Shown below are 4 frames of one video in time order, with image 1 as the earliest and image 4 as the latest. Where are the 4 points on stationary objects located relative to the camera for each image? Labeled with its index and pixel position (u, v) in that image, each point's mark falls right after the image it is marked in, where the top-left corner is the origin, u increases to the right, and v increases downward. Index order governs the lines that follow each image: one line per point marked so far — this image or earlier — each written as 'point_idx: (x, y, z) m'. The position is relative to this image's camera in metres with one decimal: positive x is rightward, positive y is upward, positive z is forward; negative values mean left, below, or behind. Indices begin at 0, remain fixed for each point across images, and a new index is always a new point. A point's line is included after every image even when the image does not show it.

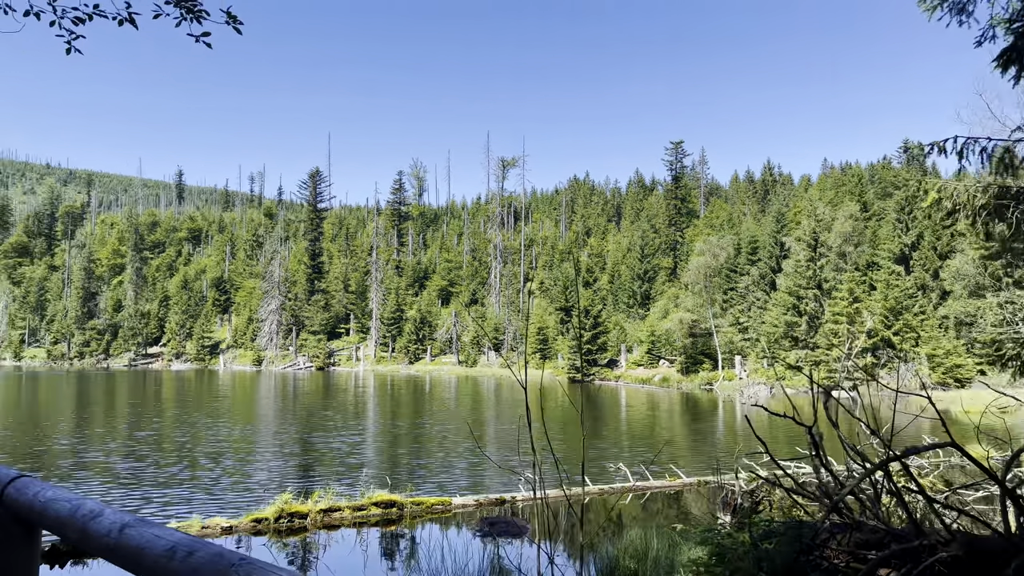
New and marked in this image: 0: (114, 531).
0: (-0.9, -0.5, +1.7) m
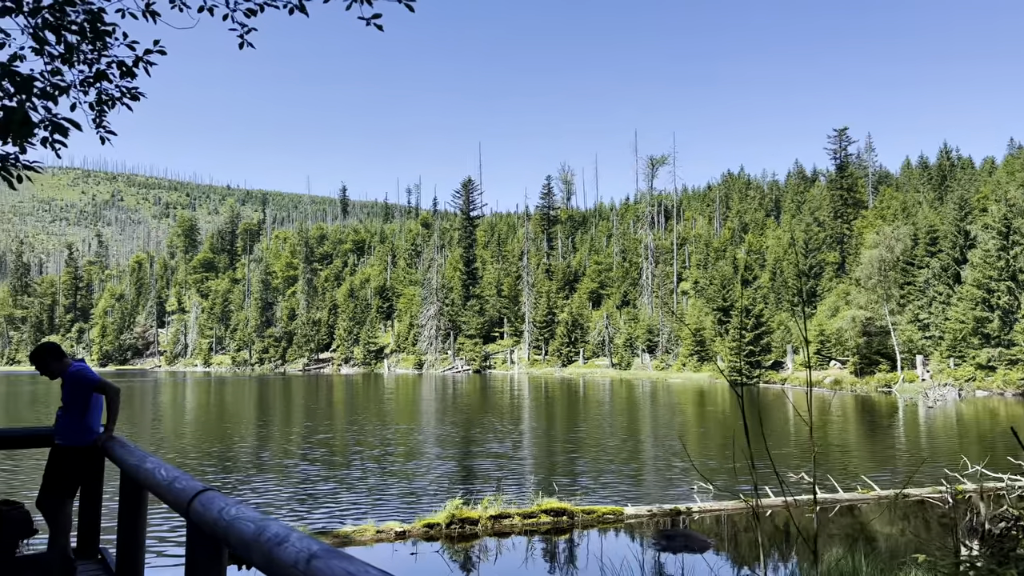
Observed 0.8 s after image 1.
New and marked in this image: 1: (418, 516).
0: (-0.4, -0.5, +1.5) m
1: (-1.4, -3.5, +12.4) m
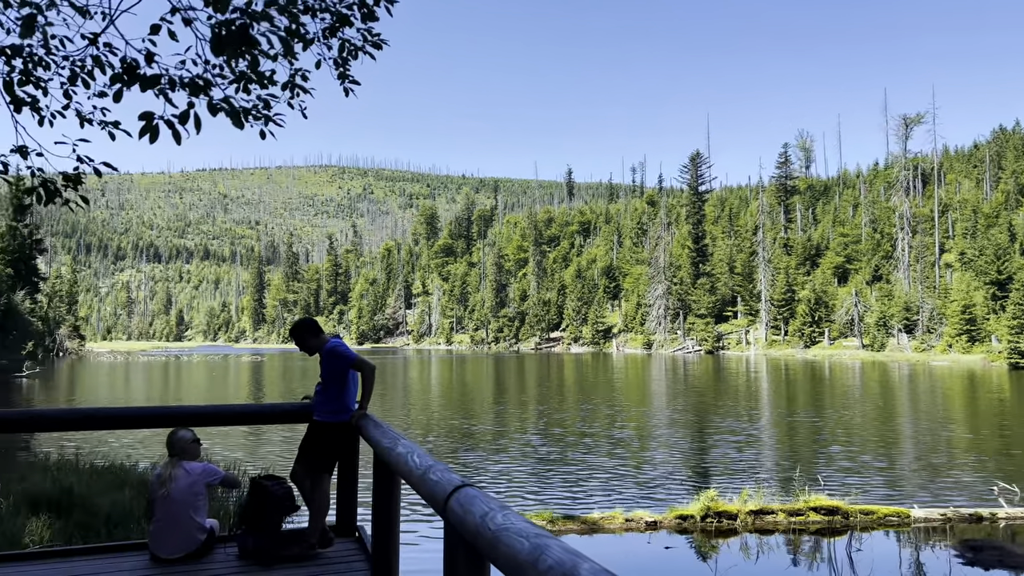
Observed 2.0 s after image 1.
0: (+0.1, -0.4, +1.1) m
1: (+2.2, -3.2, +11.9) m
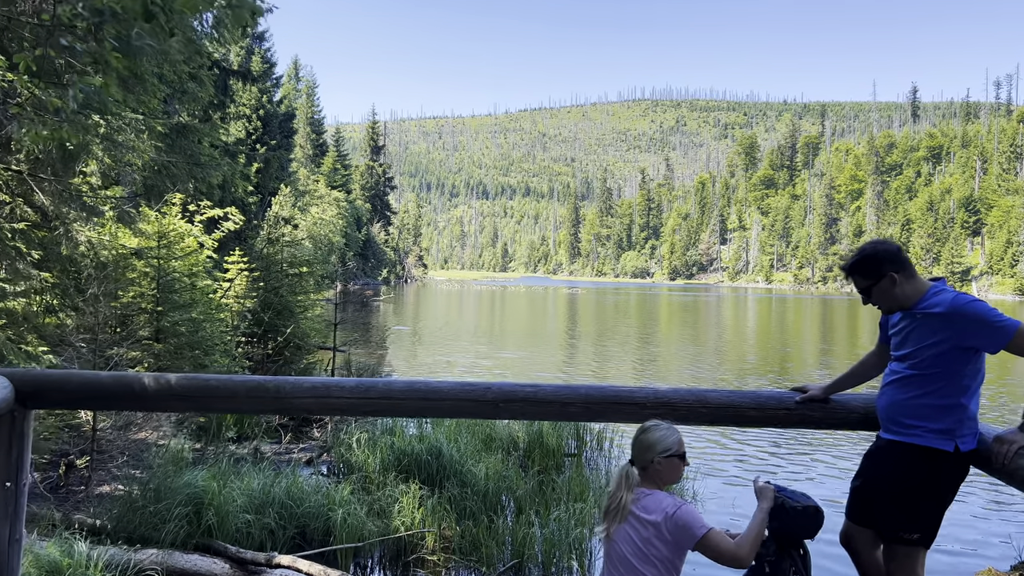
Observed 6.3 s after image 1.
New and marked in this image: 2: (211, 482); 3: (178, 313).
0: (+0.8, -0.4, -0.7) m
1: (+6.8, -2.4, +8.7) m
2: (-1.6, -1.0, +4.4) m
3: (-3.3, -0.2, +8.1) m
